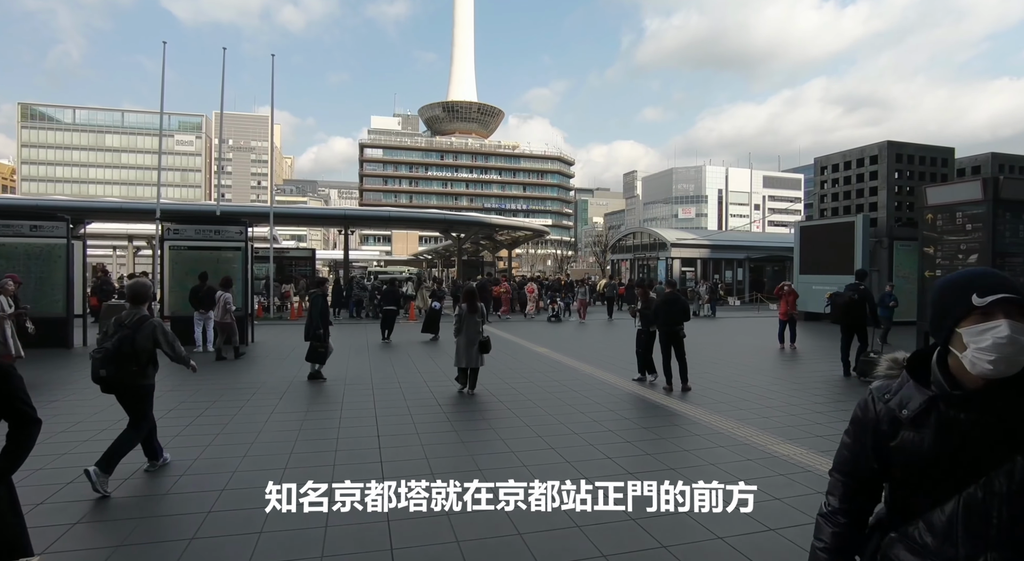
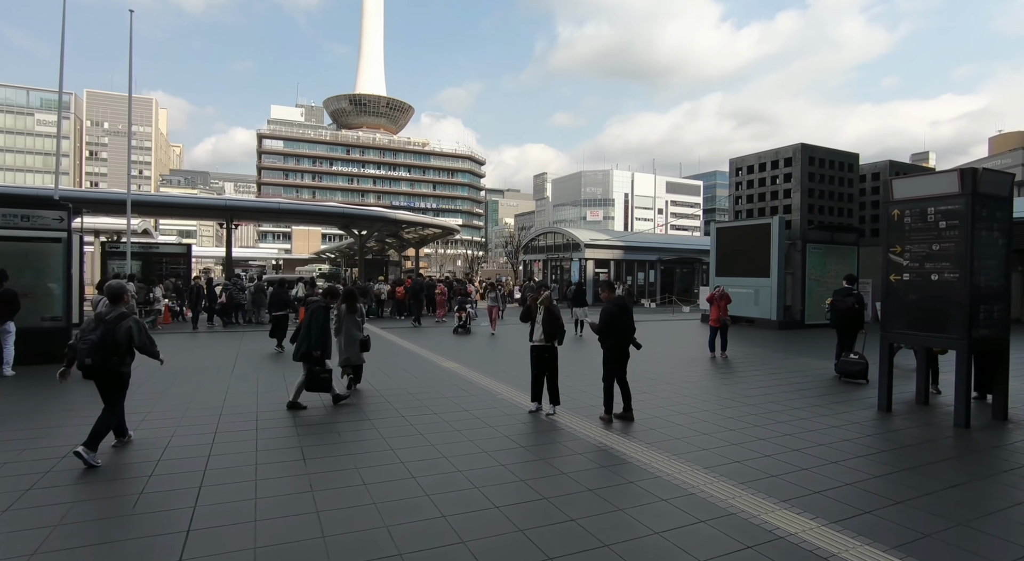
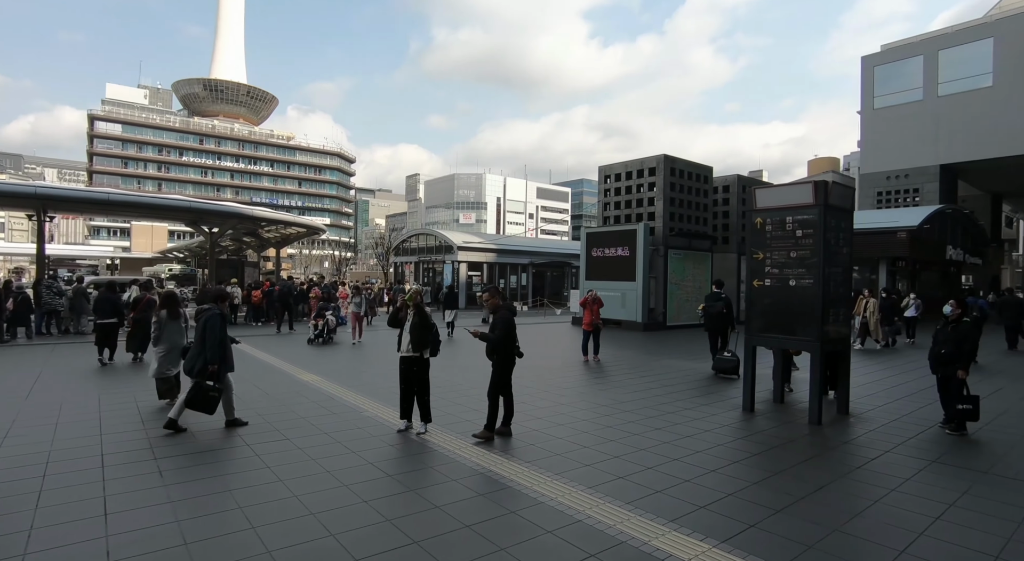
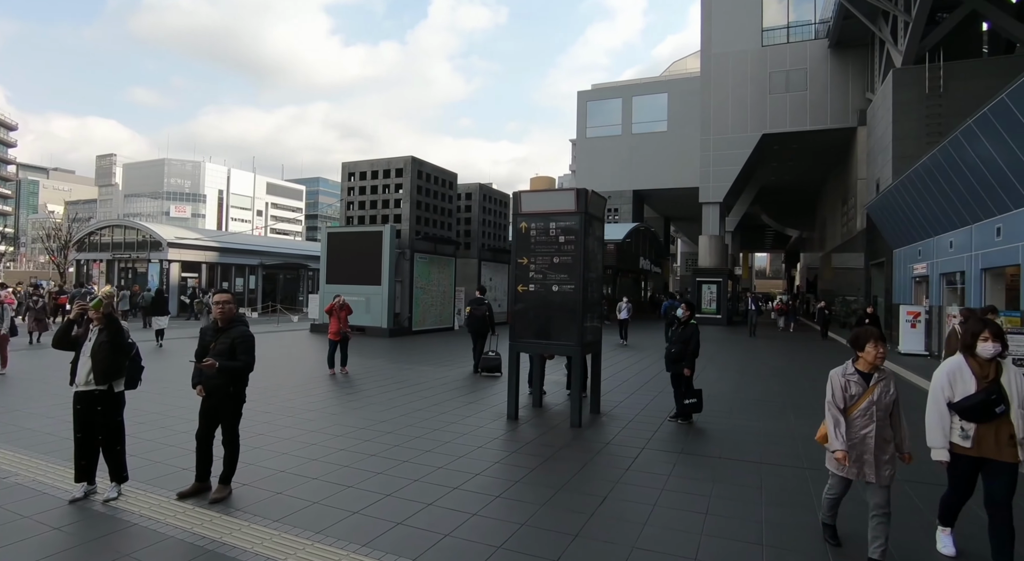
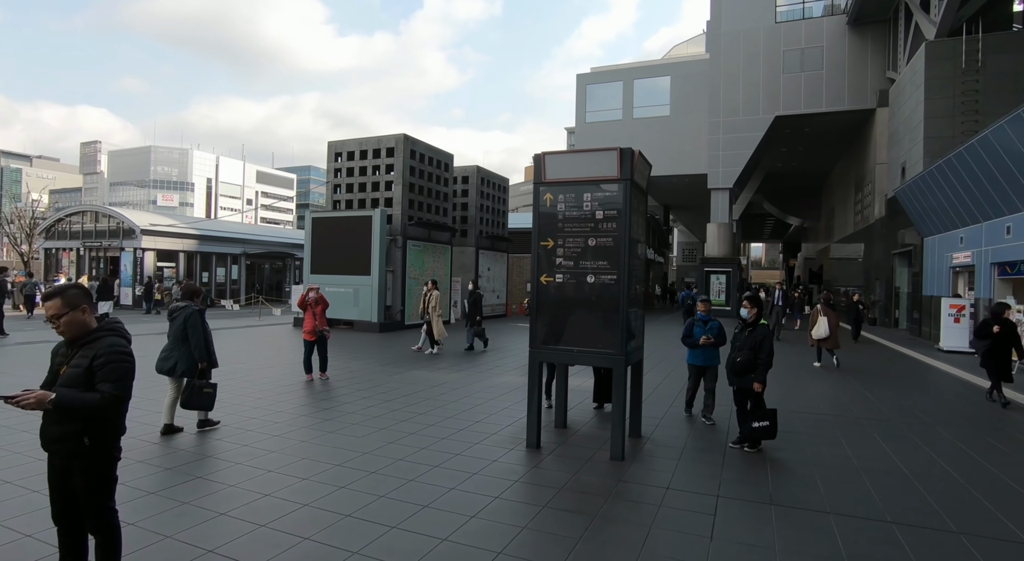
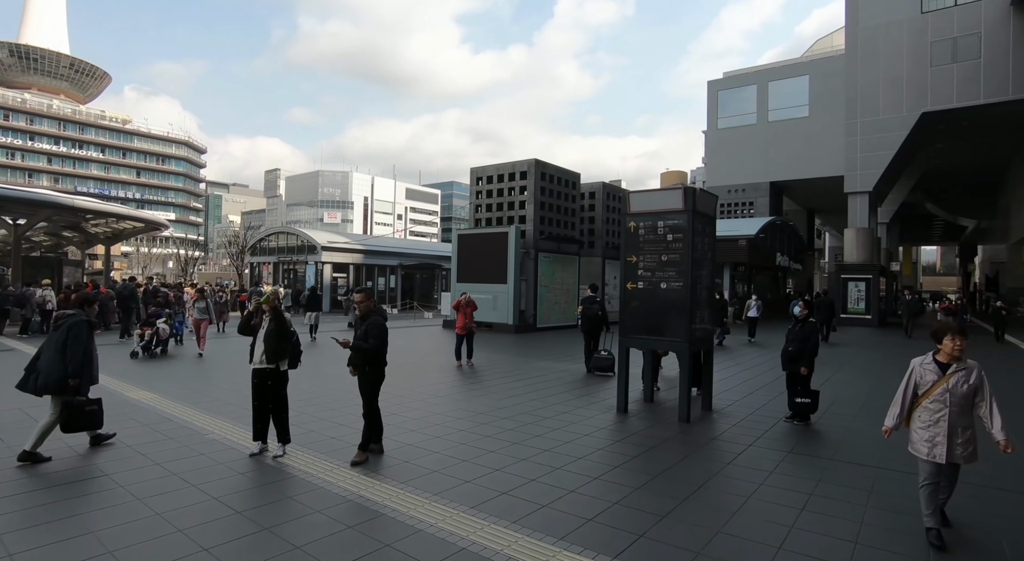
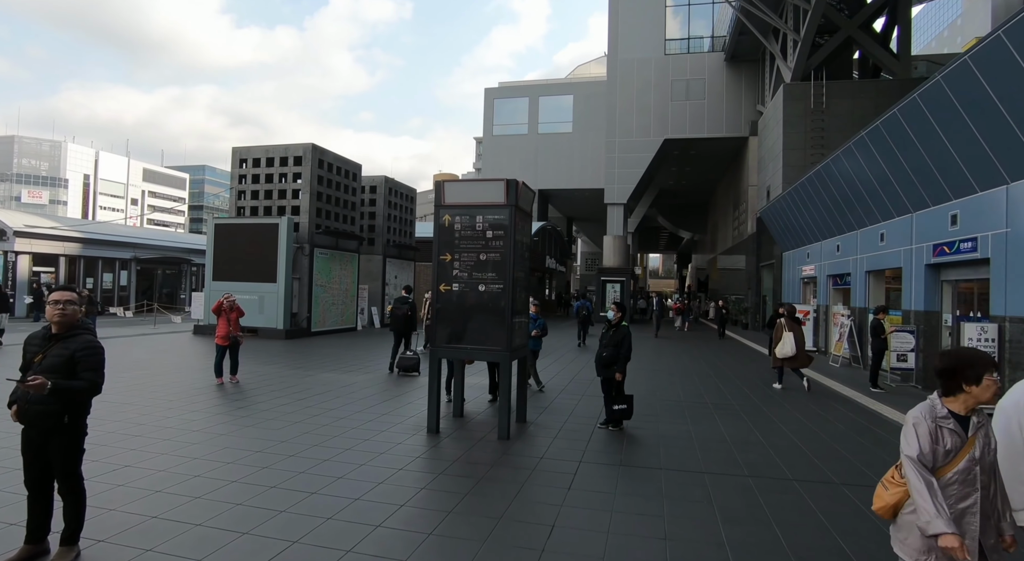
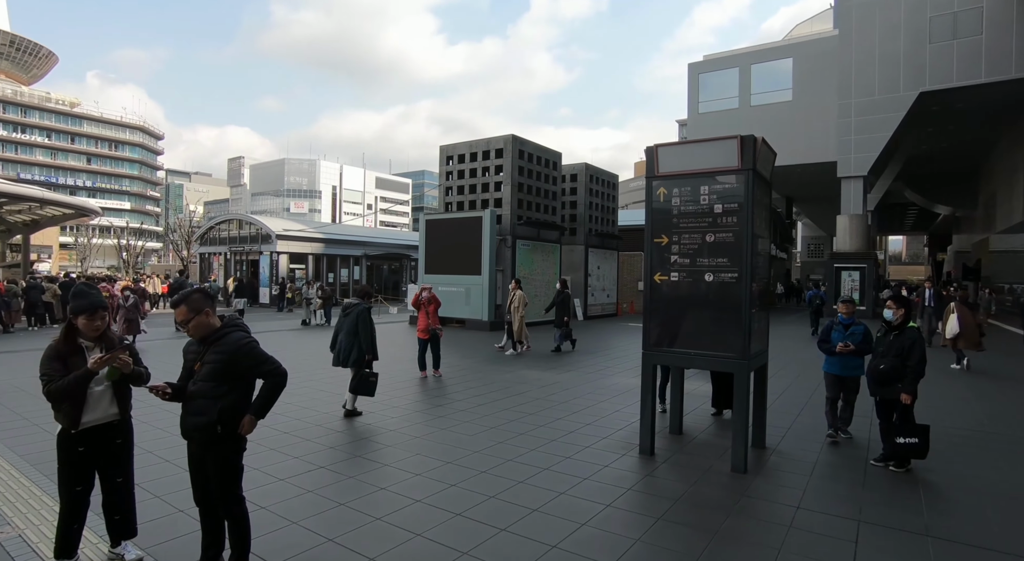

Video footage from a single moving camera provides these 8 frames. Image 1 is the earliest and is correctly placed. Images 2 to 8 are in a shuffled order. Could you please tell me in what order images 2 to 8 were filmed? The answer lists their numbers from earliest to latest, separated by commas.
2, 3, 6, 4, 7, 5, 8
